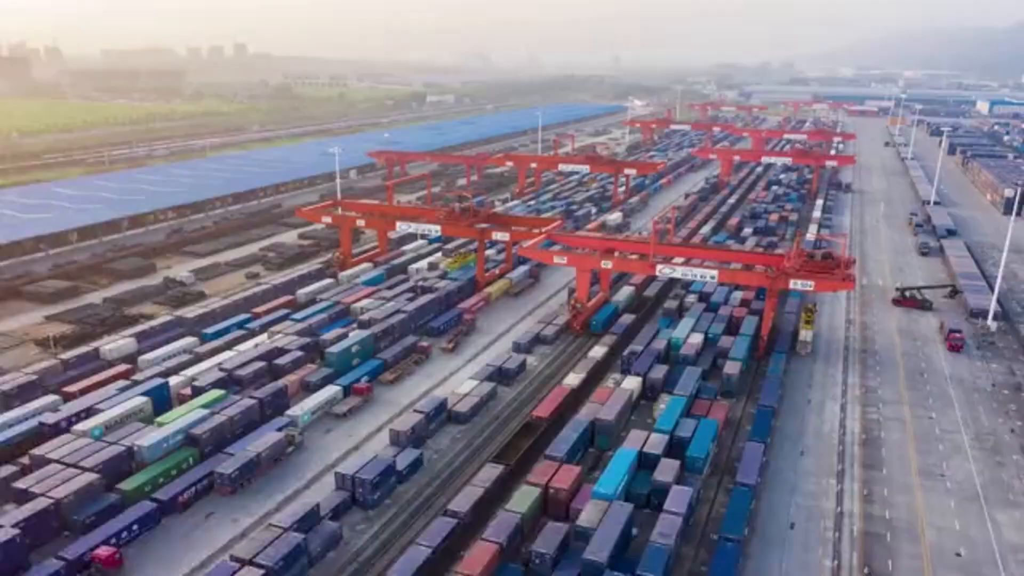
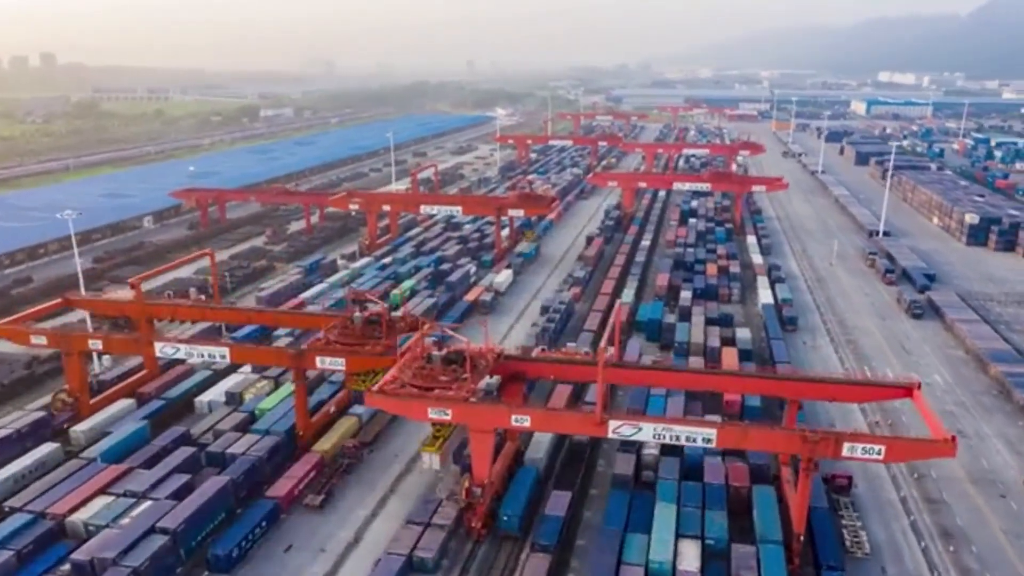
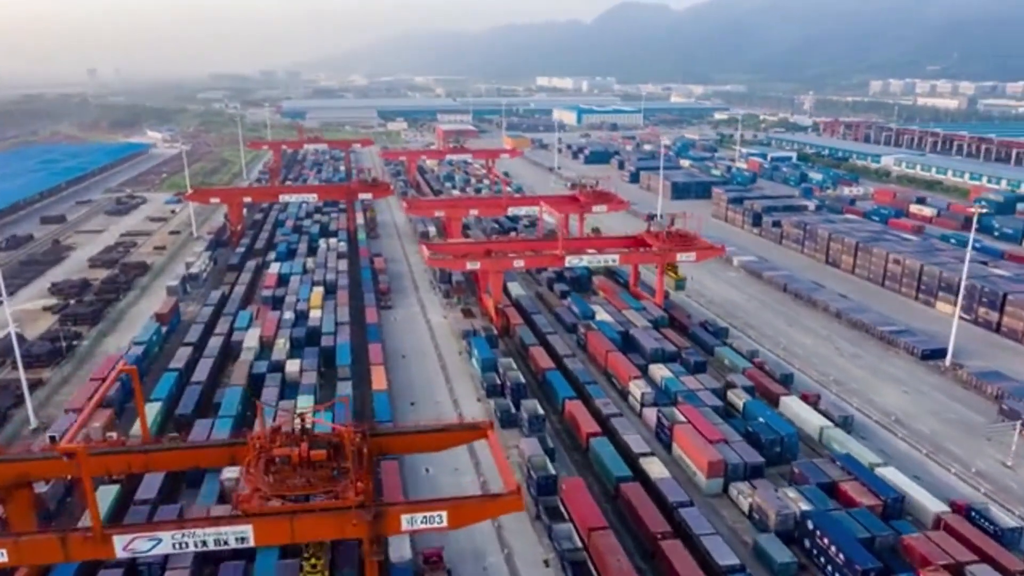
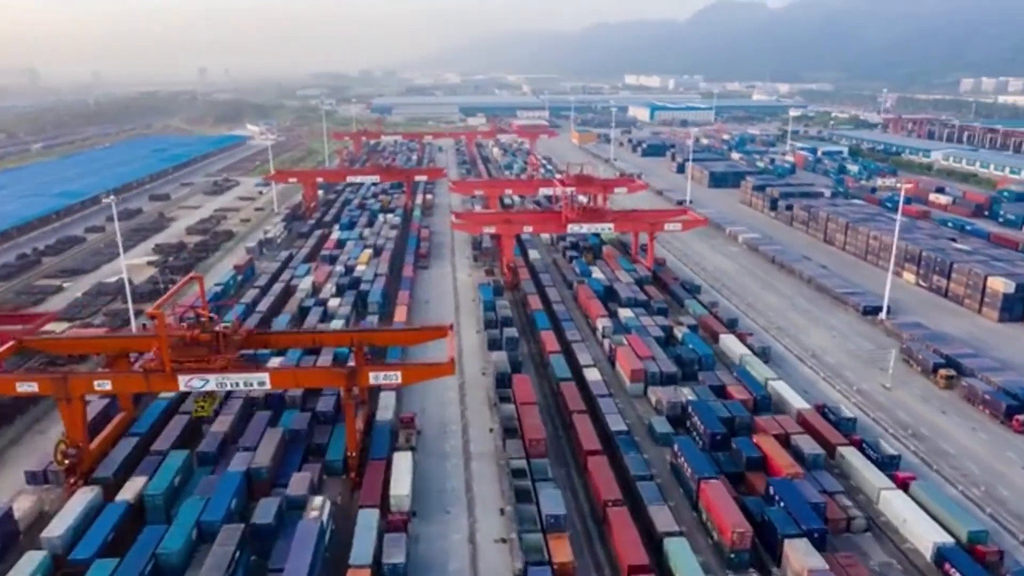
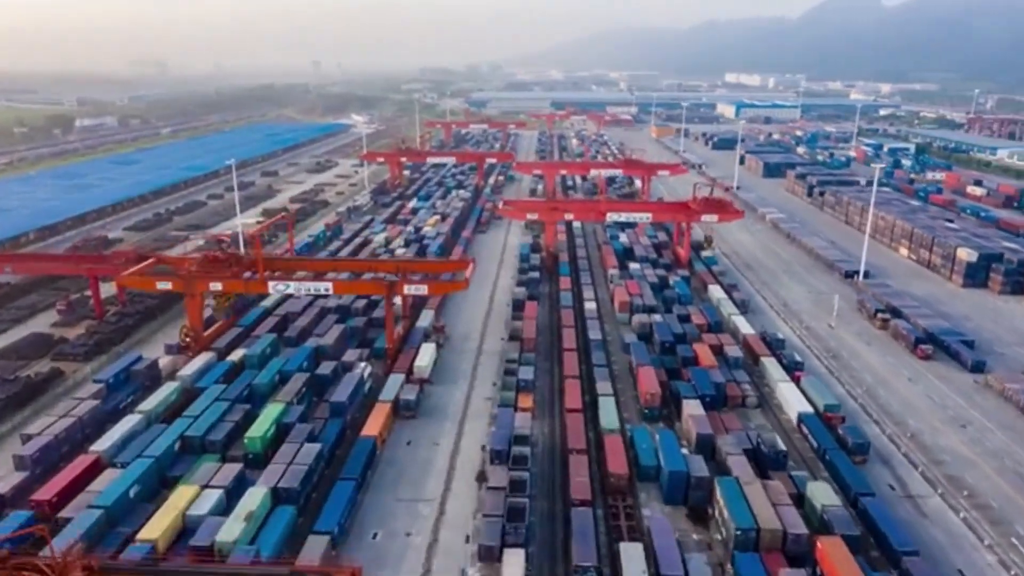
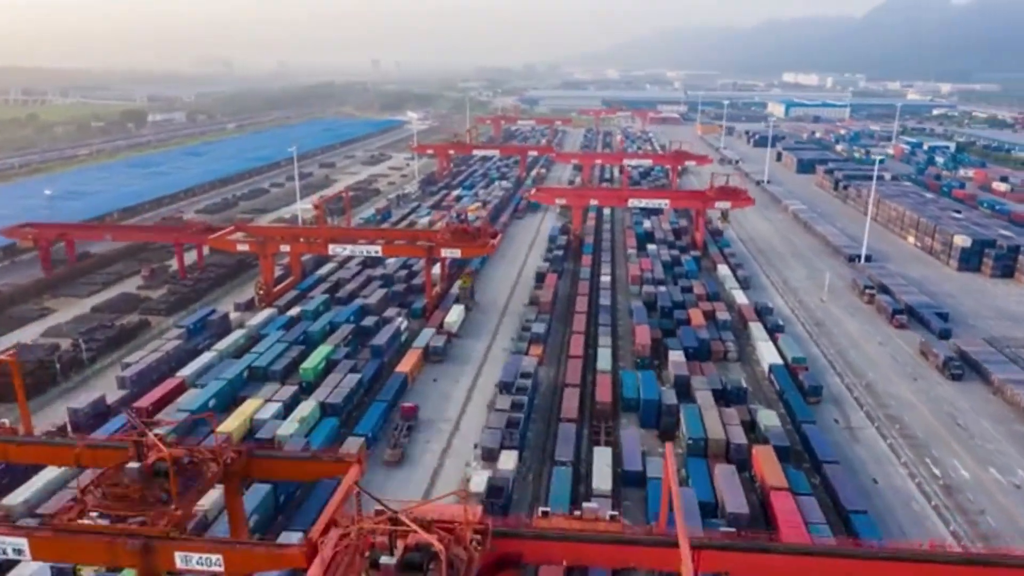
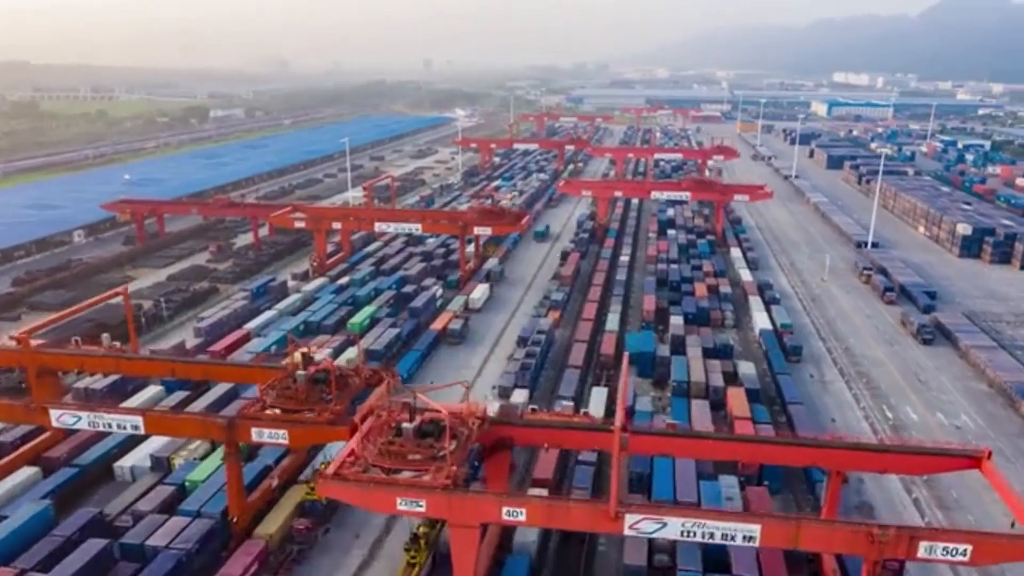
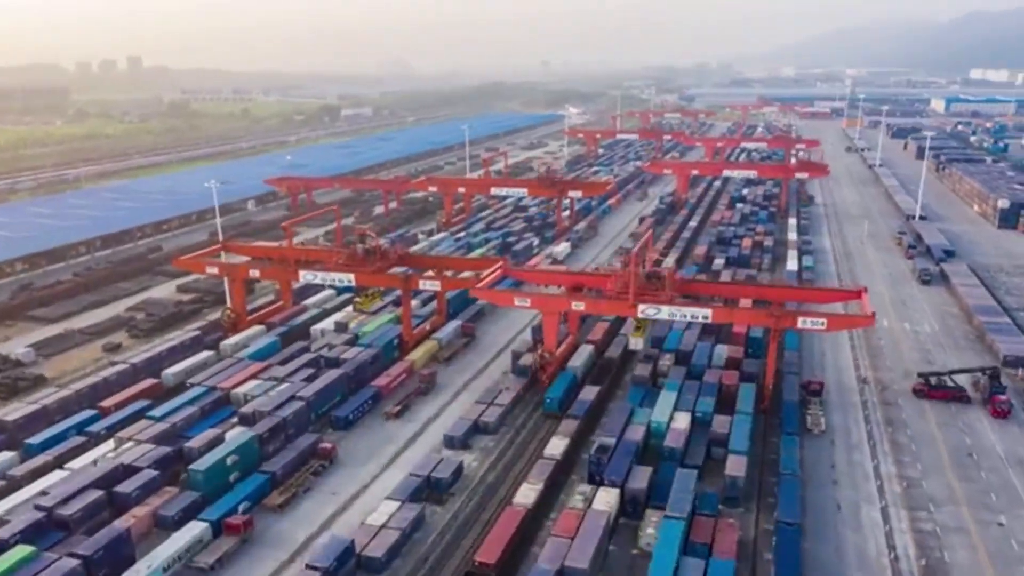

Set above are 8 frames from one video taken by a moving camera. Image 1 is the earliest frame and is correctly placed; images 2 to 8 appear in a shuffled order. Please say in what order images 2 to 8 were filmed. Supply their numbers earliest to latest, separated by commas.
8, 2, 7, 6, 5, 4, 3
